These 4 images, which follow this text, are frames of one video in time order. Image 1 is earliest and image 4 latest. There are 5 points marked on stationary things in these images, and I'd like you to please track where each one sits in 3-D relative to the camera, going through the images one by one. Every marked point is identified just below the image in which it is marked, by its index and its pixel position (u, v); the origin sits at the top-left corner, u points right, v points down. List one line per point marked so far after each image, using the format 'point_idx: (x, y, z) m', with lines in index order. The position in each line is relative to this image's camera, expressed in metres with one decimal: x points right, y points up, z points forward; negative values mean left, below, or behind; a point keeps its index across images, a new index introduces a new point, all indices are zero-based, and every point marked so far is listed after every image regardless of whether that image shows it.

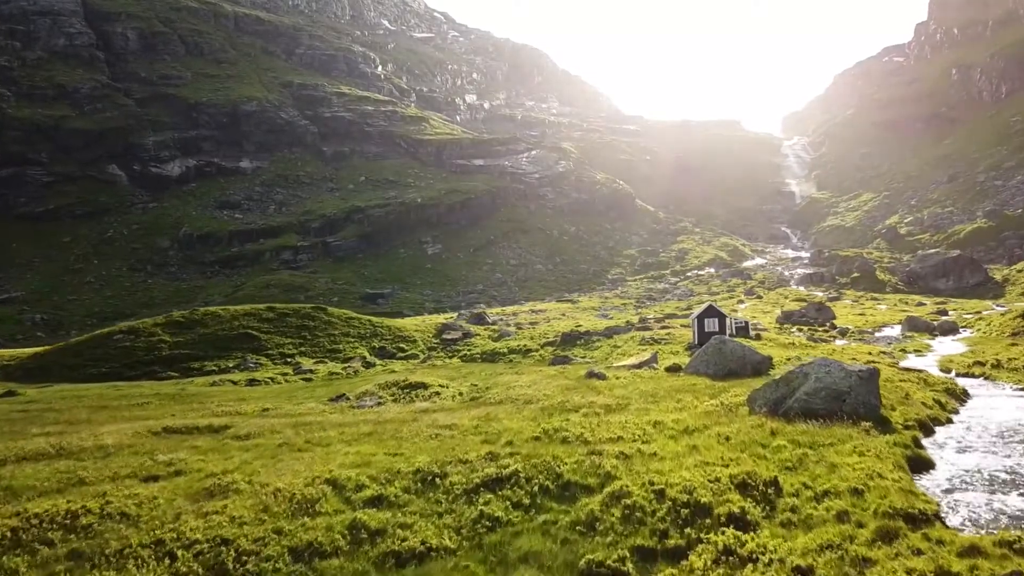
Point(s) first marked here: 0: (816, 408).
0: (+7.8, -3.1, +18.9) m
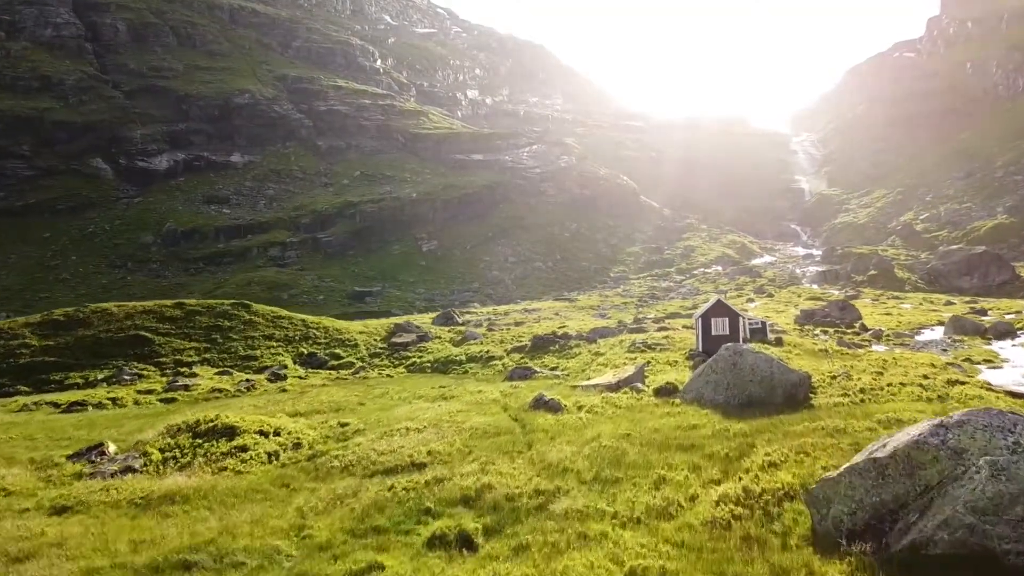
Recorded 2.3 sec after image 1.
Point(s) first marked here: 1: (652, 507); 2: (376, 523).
0: (+4.9, -2.6, +7.4) m
1: (+2.0, -3.0, +10.5) m
2: (-1.8, -3.2, +10.3) m
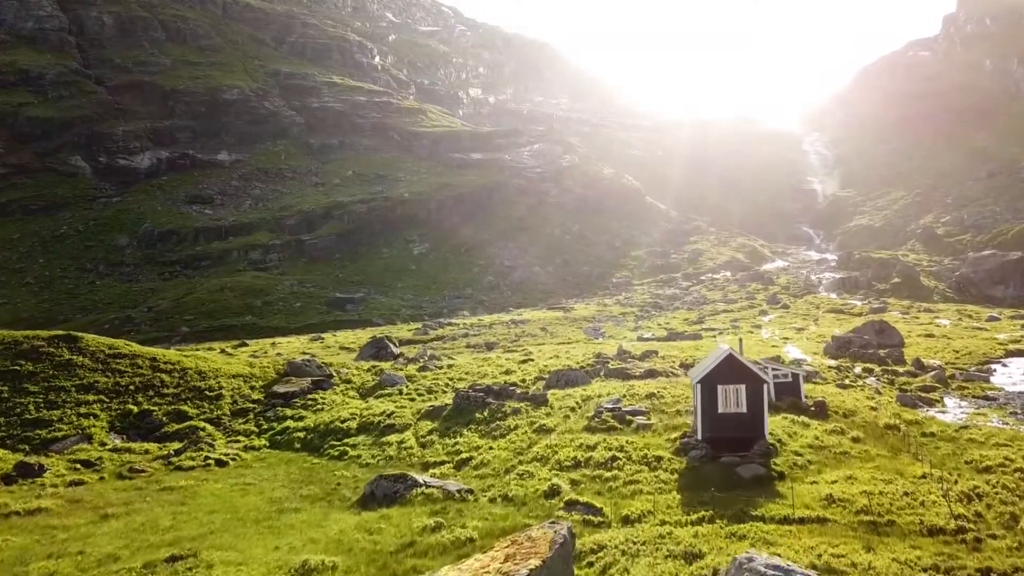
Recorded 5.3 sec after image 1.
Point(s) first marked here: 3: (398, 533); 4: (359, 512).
0: (+0.8, -4.0, -7.4) m
1: (-2.0, -4.4, -4.3) m
2: (-5.8, -4.5, -4.4) m
3: (-2.6, -5.5, +17.0) m
4: (-4.0, -5.6, +19.3) m
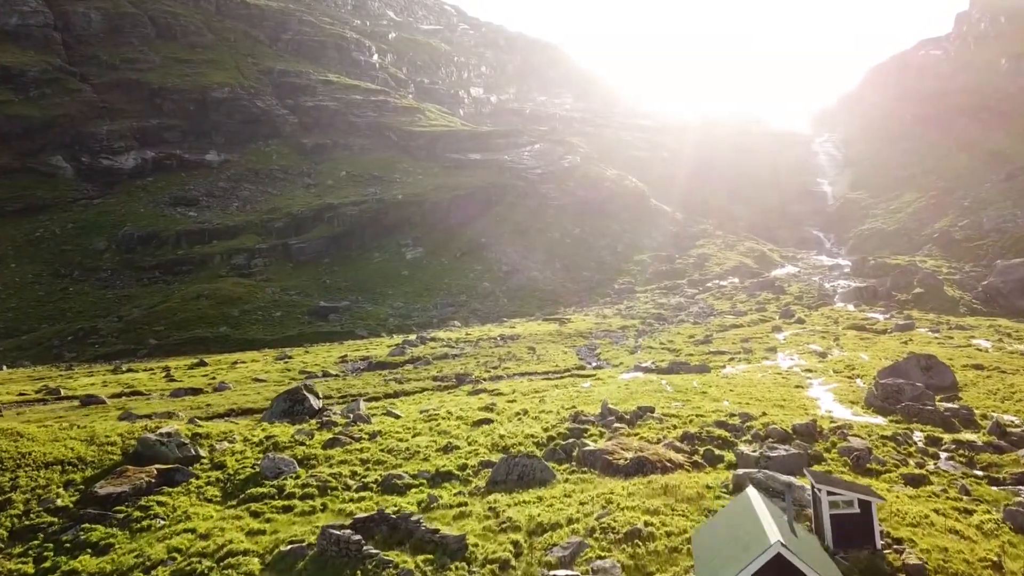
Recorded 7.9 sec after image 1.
0: (-2.1, -5.9, -19.1) m
1: (-4.9, -6.3, -16.0) m
2: (-8.7, -6.4, -16.1) m
3: (-5.3, -7.4, +5.3) m
4: (-6.7, -7.5, +7.7) m
